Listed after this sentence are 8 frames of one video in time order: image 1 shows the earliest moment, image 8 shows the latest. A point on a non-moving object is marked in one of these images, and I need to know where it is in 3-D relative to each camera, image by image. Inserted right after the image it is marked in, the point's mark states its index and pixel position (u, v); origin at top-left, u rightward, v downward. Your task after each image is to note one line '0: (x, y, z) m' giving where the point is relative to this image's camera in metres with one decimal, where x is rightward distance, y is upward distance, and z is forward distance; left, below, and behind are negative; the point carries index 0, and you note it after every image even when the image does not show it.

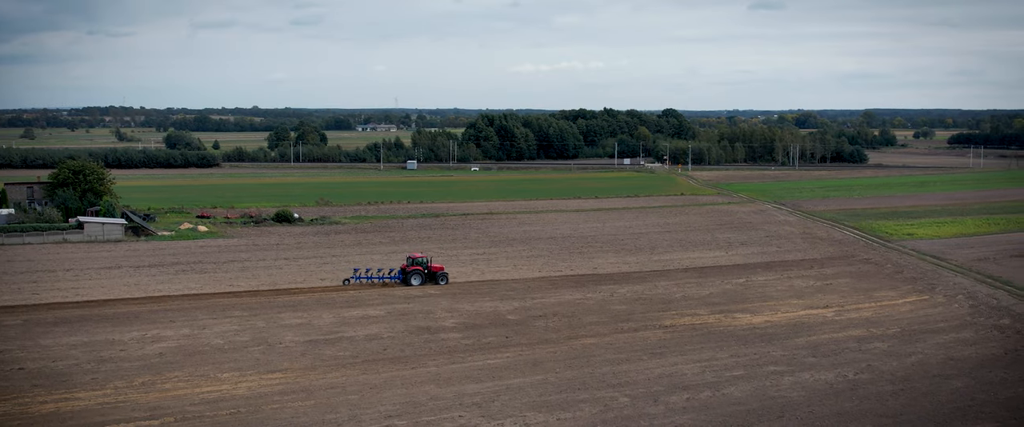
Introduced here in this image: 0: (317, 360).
0: (-3.0, -2.3, +15.8) m
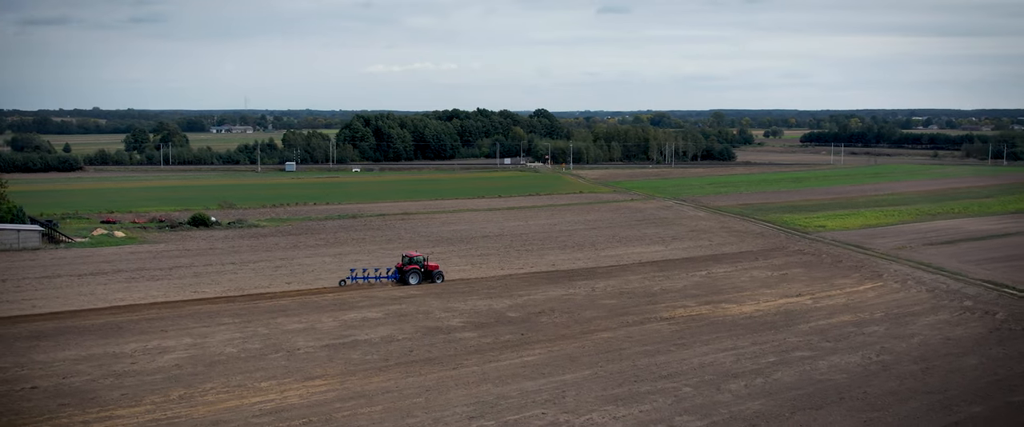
0: (-2.4, -2.3, +15.3) m
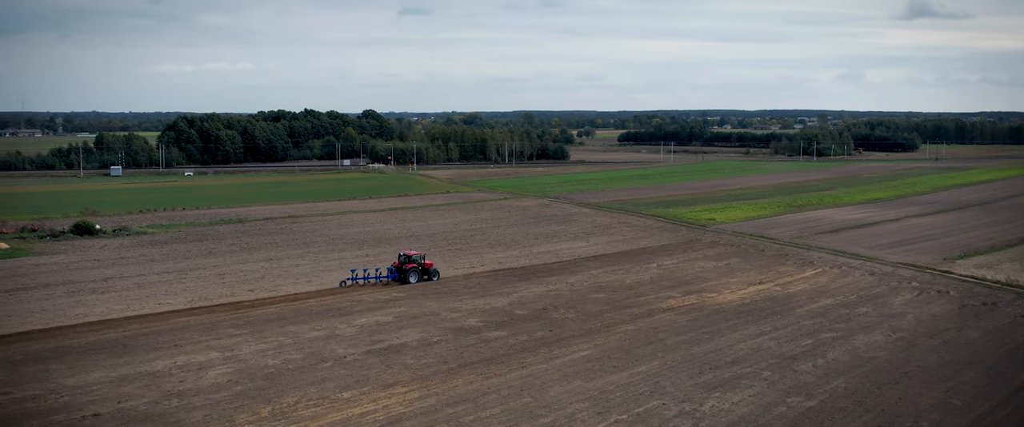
0: (-1.4, -2.3, +14.7) m
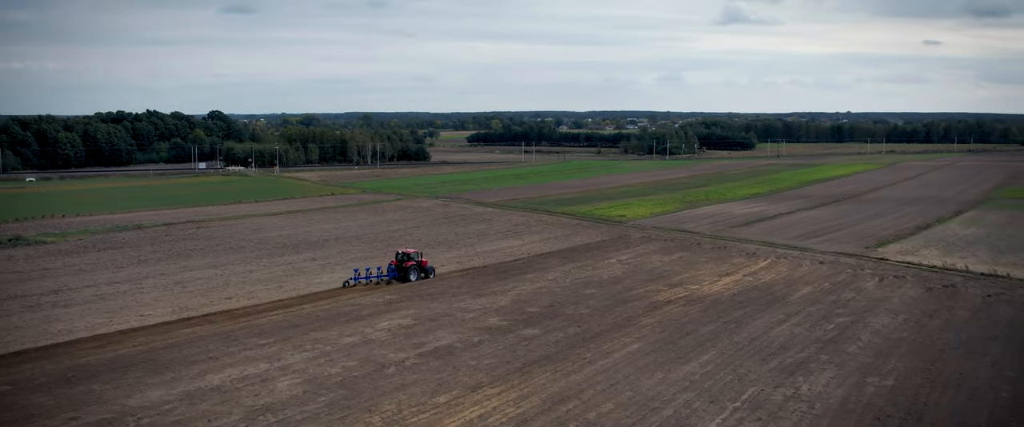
0: (-0.4, -2.3, +14.4) m
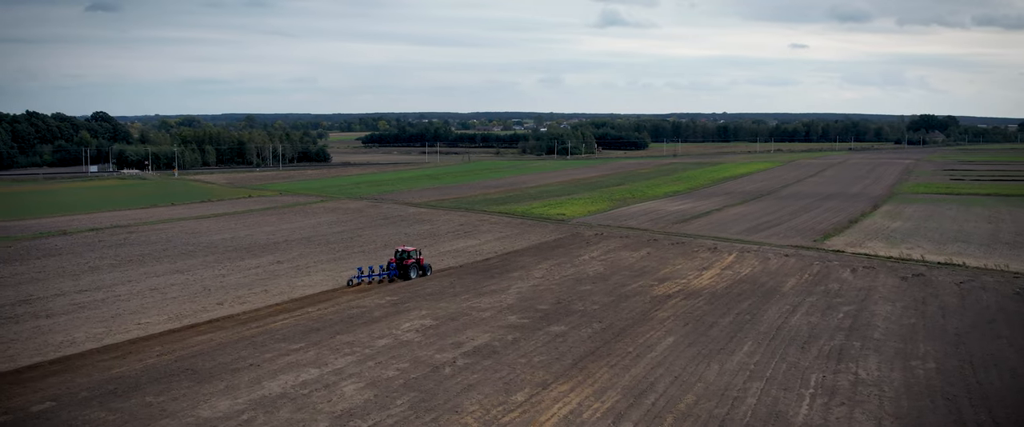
0: (+0.4, -2.2, +14.2) m
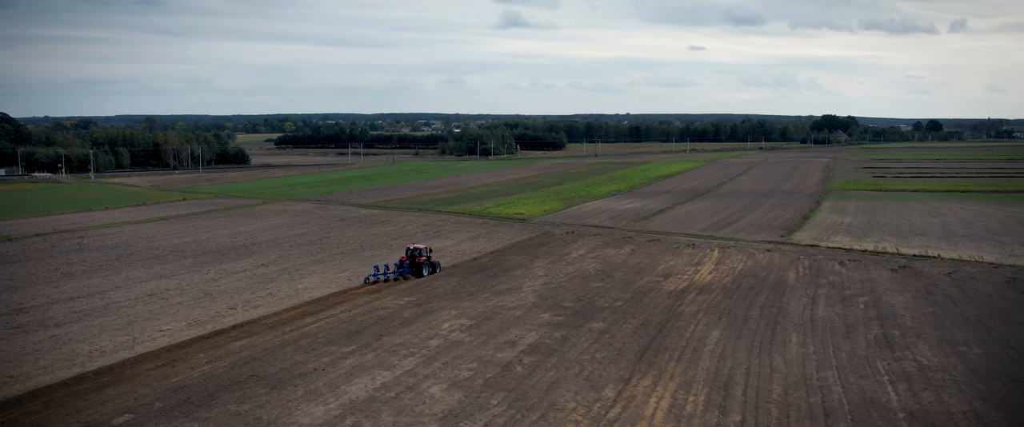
0: (+1.4, -2.1, +14.2) m
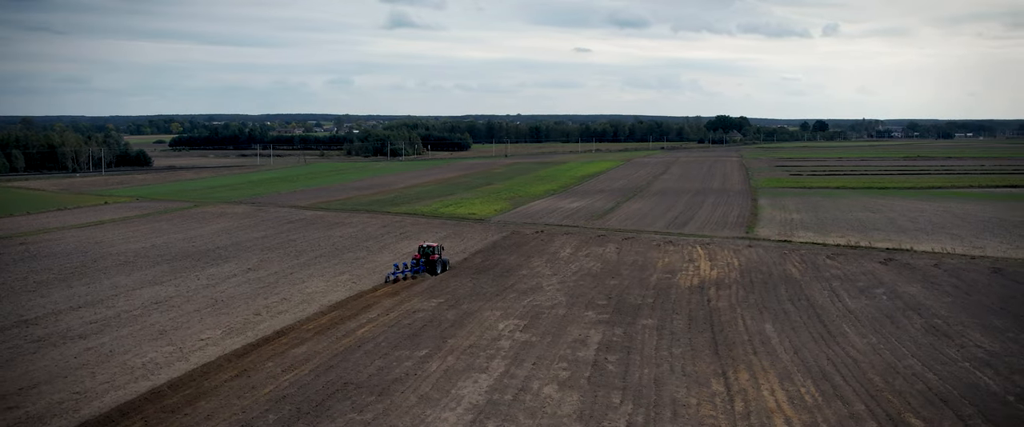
0: (+2.6, -2.1, +14.2) m
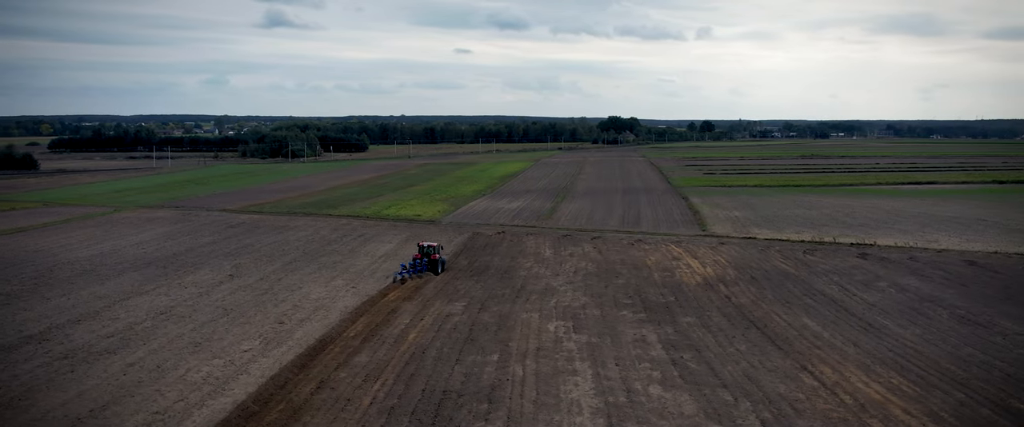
0: (+3.6, -2.0, +14.3) m
